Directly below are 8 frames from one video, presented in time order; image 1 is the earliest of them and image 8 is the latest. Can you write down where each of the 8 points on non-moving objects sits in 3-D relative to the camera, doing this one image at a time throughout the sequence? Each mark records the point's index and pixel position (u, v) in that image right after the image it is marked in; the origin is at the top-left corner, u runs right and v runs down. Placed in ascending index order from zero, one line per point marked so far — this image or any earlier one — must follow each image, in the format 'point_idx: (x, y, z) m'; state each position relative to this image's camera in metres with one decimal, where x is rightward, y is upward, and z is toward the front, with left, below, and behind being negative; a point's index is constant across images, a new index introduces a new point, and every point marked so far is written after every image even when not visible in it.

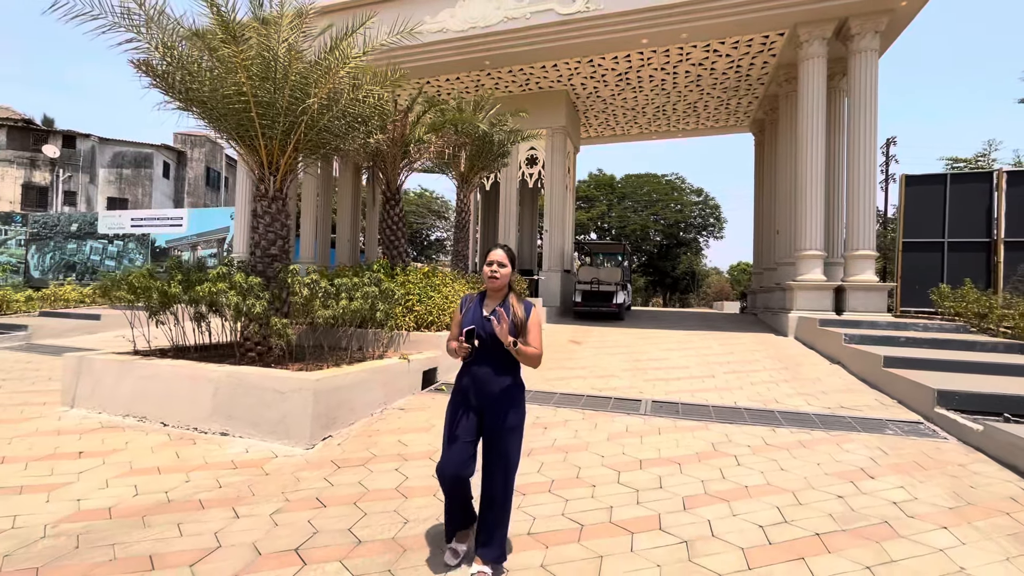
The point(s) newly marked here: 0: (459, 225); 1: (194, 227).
0: (-1.1, +1.3, +10.2) m
1: (-12.1, +2.3, +18.0) m
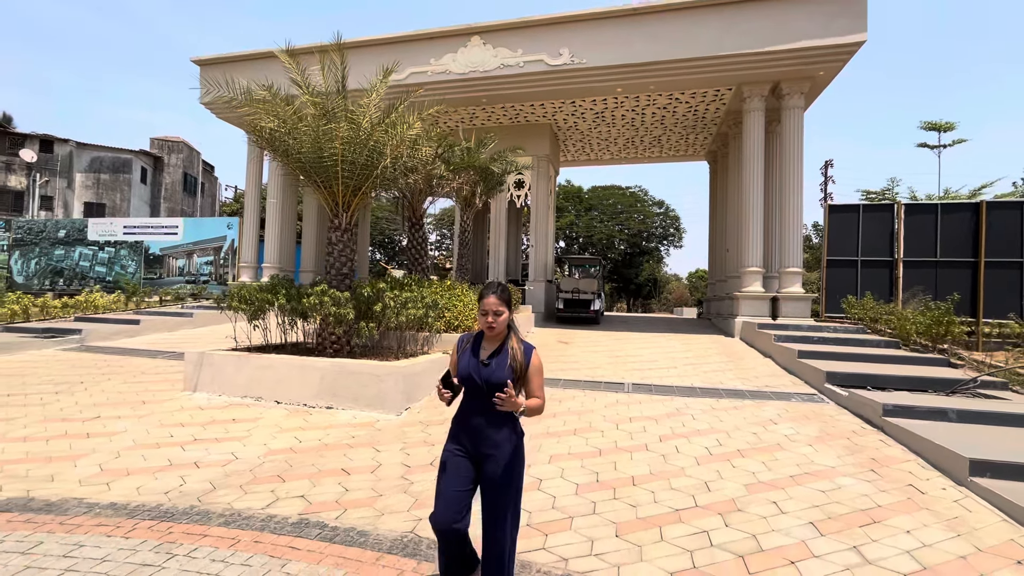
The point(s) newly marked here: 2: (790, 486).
0: (-1.2, +1.1, +11.8) m
1: (-12.7, +2.1, +18.8) m
2: (+2.2, -1.5, +3.7) m
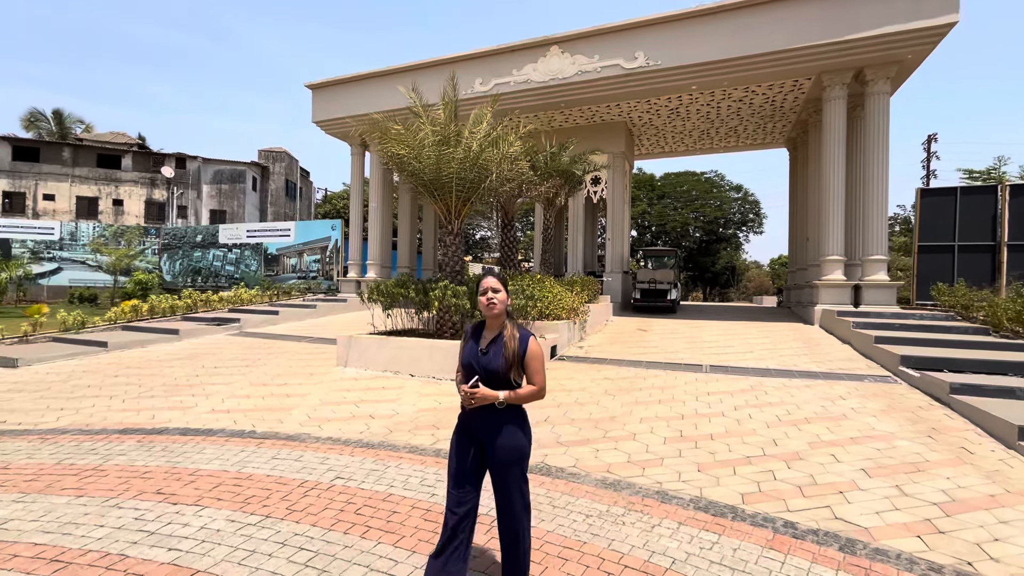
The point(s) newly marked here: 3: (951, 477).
0: (+0.9, +1.3, +12.9) m
1: (-9.5, +2.3, +21.4) m
2: (+3.2, -1.5, +4.5) m
3: (+3.5, -1.5, +3.8) m
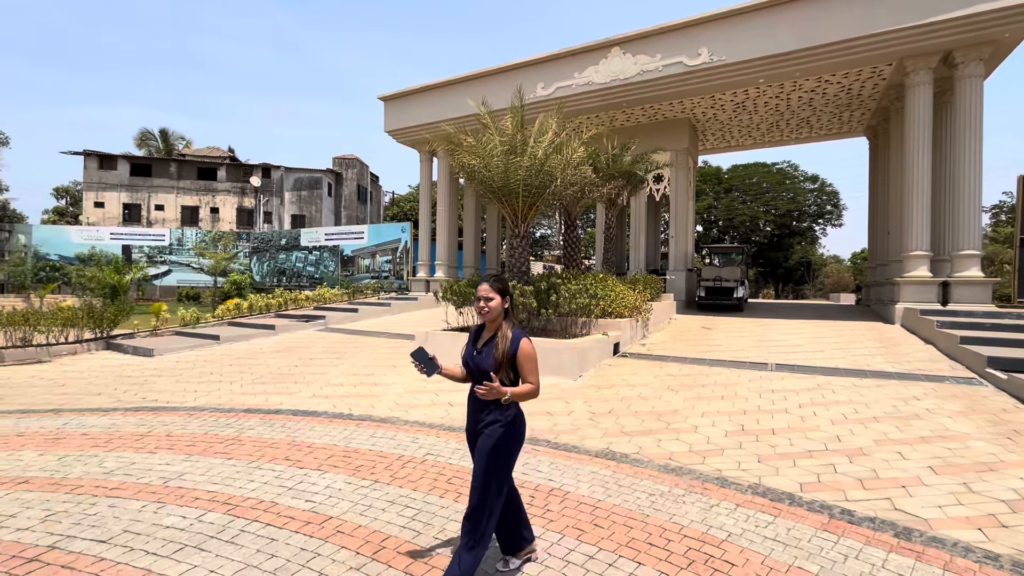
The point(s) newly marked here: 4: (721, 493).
0: (+2.6, +1.4, +13.1) m
1: (-6.6, +2.3, +22.8) m
2: (+3.8, -1.5, +4.5) m
3: (+4.1, -1.5, +3.8) m
4: (+1.6, -1.6, +3.6) m
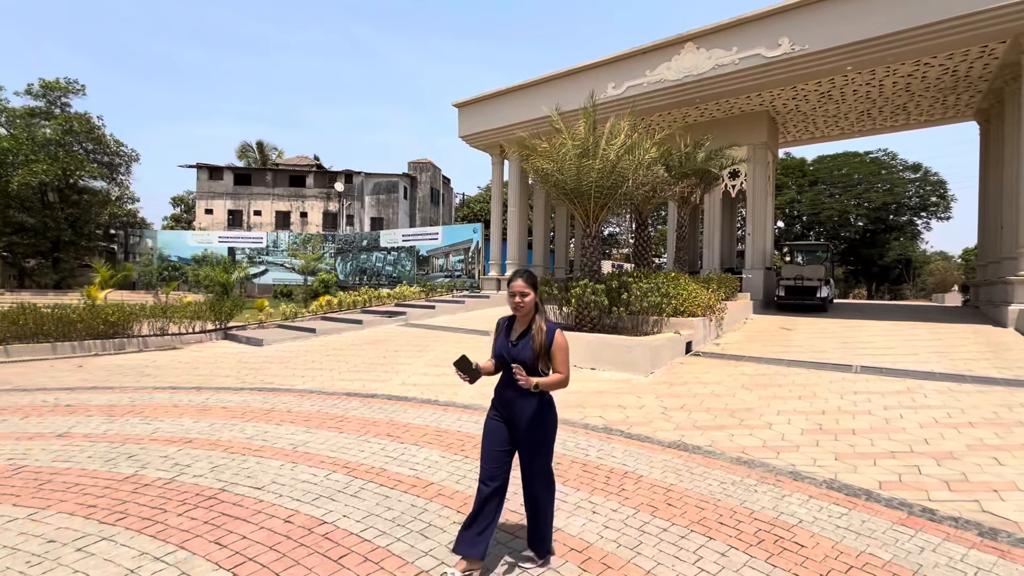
0: (+4.6, +1.4, +13.0) m
1: (-3.3, +2.4, +23.9) m
2: (+4.5, -1.5, +4.3) m
3: (+4.7, -1.5, +3.5) m
4: (+2.2, -1.5, +3.7) m
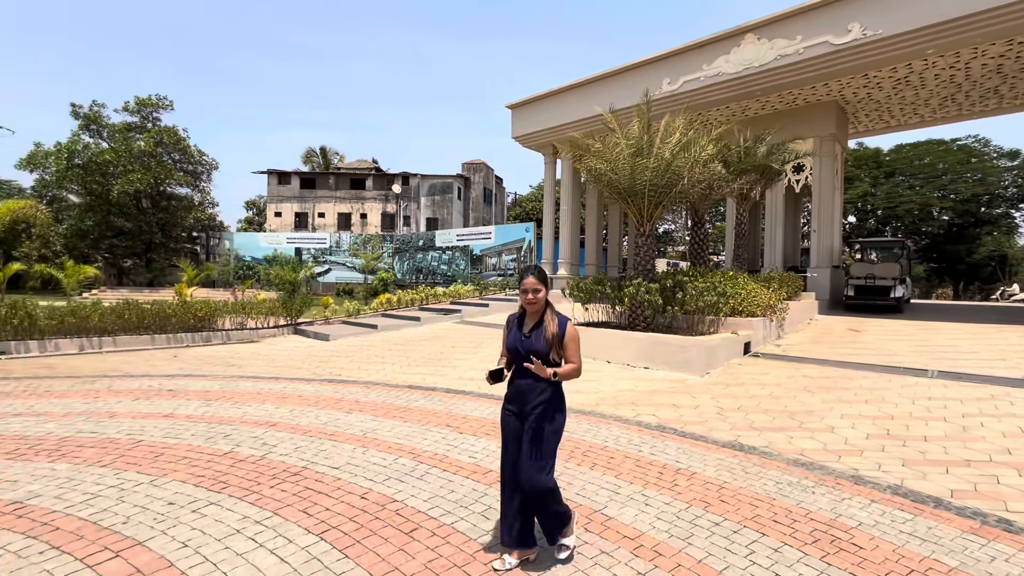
0: (+6.0, +1.4, +12.6) m
1: (-0.6, +2.5, +24.3) m
2: (+5.0, -1.5, +4.0) m
3: (+5.1, -1.5, +3.2) m
4: (+2.6, -1.5, +3.7) m
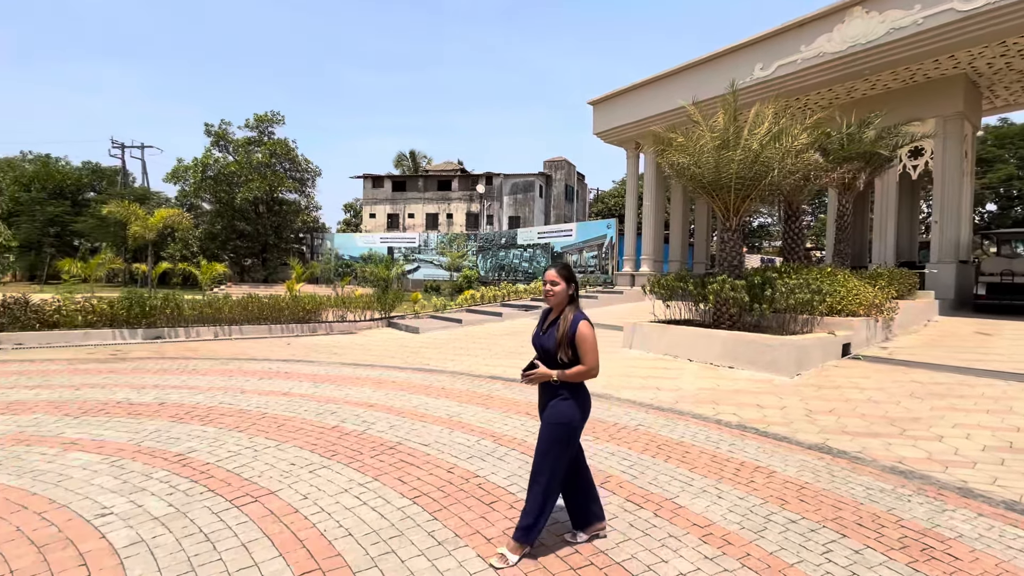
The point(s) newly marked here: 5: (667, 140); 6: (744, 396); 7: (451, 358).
0: (+8.0, +1.5, +11.6) m
1: (+3.5, +2.6, +24.2) m
2: (+5.6, -1.4, +3.3) m
3: (+5.5, -1.5, +2.5) m
4: (+3.2, -1.5, +3.4) m
5: (+2.9, +2.8, +8.9) m
6: (+2.9, -1.4, +6.1) m
7: (-1.1, -1.3, +8.9) m
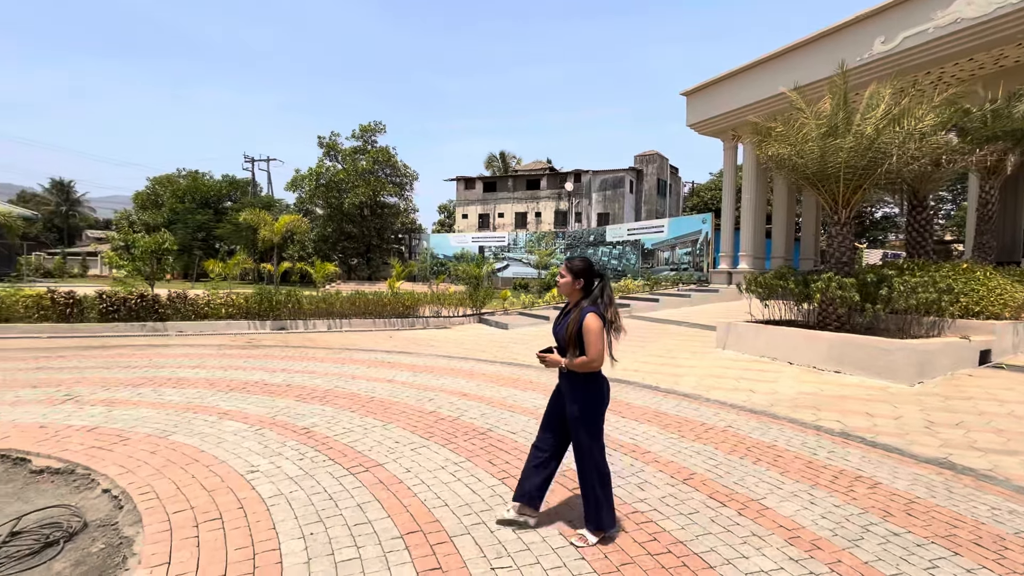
0: (+10.0, +1.5, +10.1) m
1: (+7.9, +2.7, +23.4) m
2: (+6.1, -1.4, +2.4) m
3: (+5.9, -1.5, +1.7) m
4: (+3.8, -1.5, +2.9) m
5: (+4.5, +2.8, +8.4) m
6: (+4.0, -1.4, +5.6) m
7: (+0.5, -1.3, +9.1) m
